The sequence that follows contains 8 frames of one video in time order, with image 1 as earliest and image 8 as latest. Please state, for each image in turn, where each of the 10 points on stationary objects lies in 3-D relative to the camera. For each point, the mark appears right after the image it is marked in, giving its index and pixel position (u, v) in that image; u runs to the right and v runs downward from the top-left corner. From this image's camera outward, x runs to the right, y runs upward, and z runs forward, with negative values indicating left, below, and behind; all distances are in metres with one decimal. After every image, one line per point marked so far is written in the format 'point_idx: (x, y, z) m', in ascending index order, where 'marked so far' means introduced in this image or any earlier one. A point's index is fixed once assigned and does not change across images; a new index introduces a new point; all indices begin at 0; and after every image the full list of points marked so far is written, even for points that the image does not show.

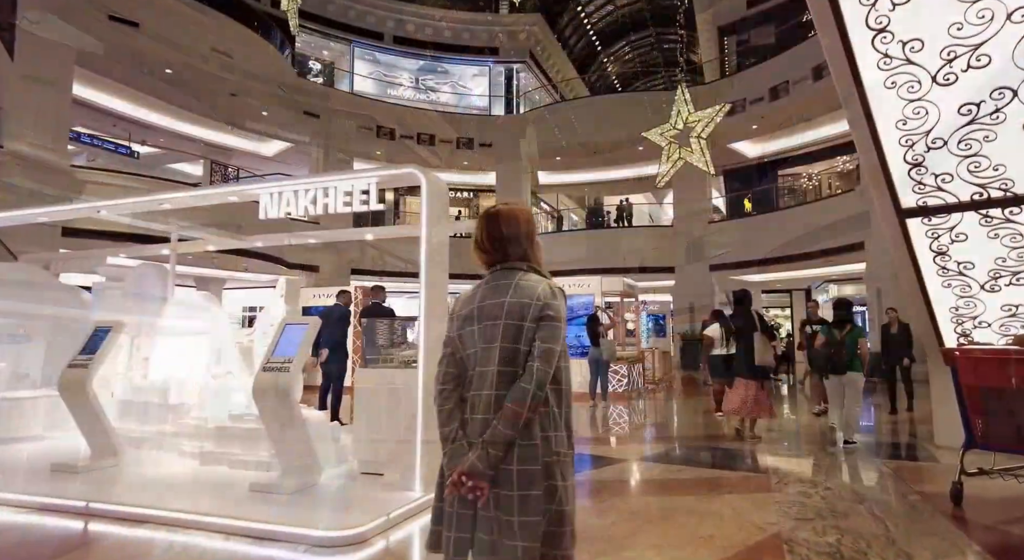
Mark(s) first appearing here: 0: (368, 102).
0: (-4.3, +5.4, +16.6) m
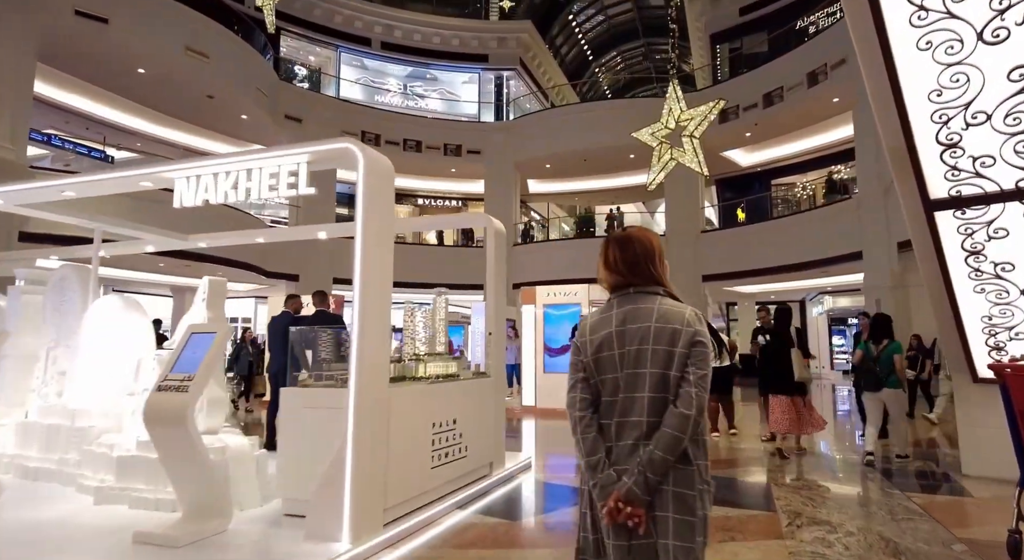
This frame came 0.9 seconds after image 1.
0: (-4.7, +5.1, +16.2) m
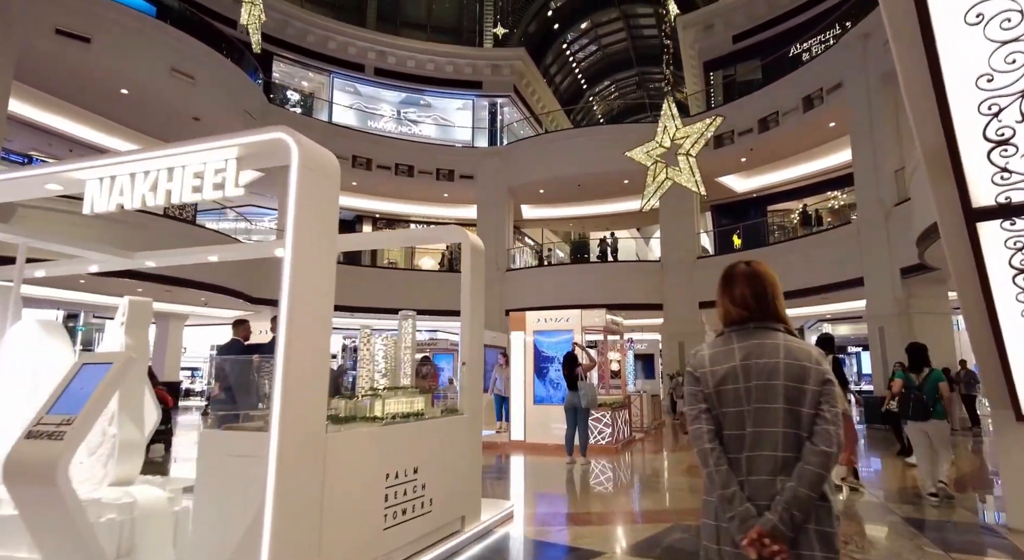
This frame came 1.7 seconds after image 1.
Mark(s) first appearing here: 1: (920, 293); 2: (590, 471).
0: (-4.9, +4.4, +16.0) m
1: (+7.8, -0.3, +10.4) m
2: (+0.9, -2.2, +6.2) m
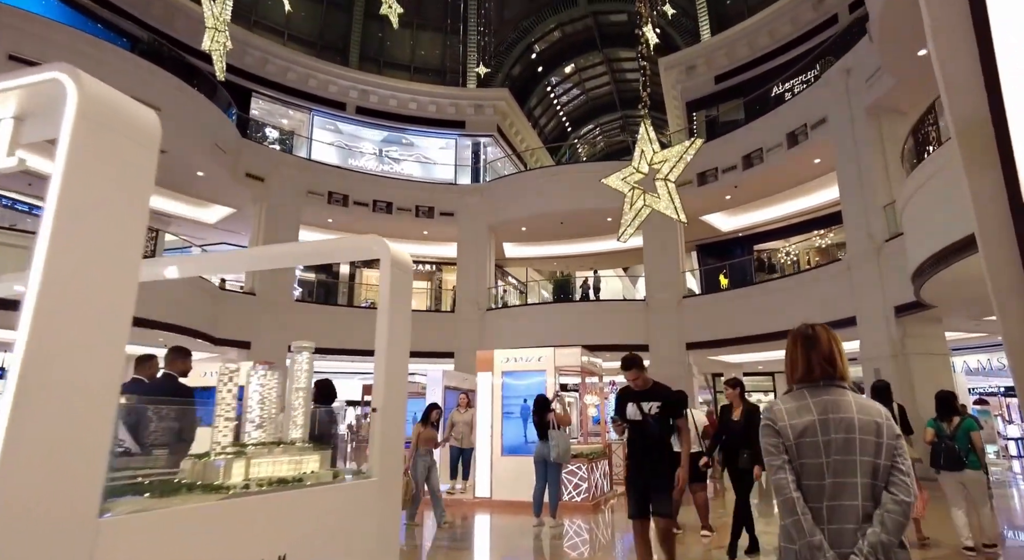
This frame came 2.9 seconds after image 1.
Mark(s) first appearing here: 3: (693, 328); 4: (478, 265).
0: (-5.4, +3.2, +15.6) m
1: (+7.3, -1.0, +9.9) m
2: (+0.5, -2.5, +5.5) m
3: (+4.5, -1.2, +13.8) m
4: (-1.0, +0.4, +16.1) m
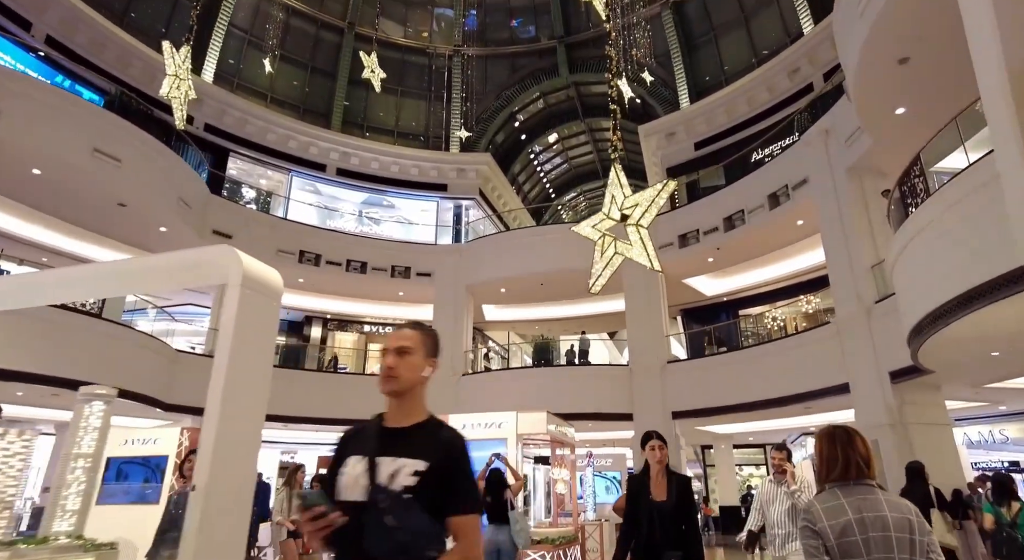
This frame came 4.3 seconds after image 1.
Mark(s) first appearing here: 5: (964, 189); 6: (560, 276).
0: (-6.0, +1.5, +15.2) m
1: (+6.8, -2.0, +9.2) m
2: (+0.1, -3.0, +4.5) m
3: (+4.0, -2.8, +13.0) m
4: (-1.6, -1.4, +15.4) m
5: (+4.9, +1.0, +5.9) m
6: (+1.3, +0.1, +15.2) m
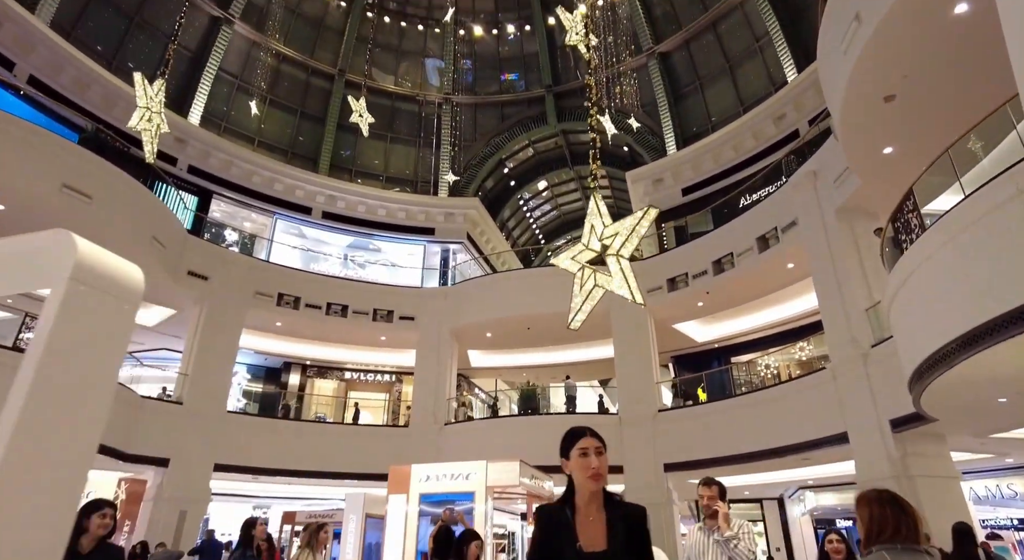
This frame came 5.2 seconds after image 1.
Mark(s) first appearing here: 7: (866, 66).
0: (-6.4, +0.3, +14.8) m
1: (+6.5, -2.7, +8.7) m
2: (-0.2, -3.2, +3.9) m
3: (+3.6, -3.8, +12.4) m
4: (-2.0, -2.6, +14.8) m
5: (+4.7, +0.6, +5.6) m
6: (+0.9, -1.1, +14.8) m
7: (+4.4, +2.6, +6.7) m
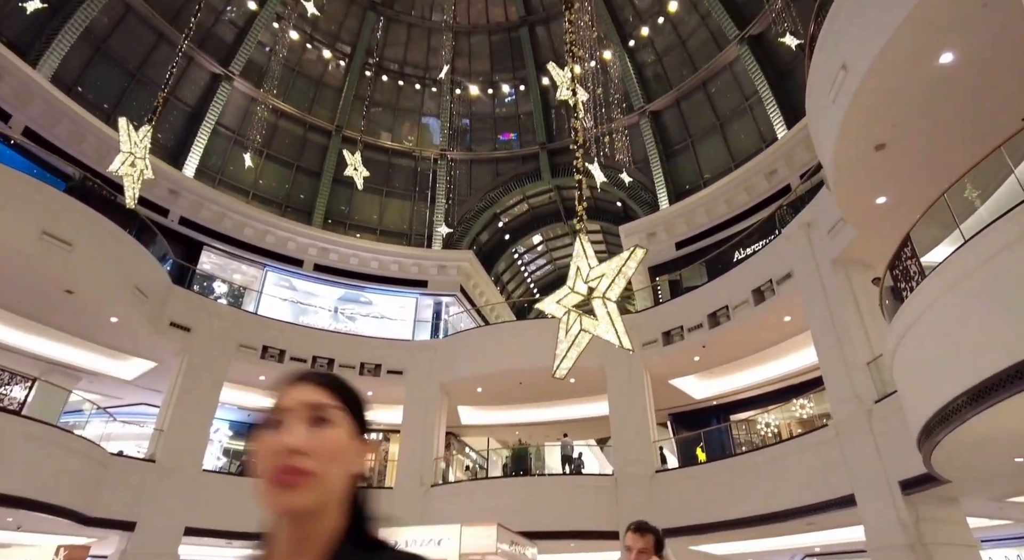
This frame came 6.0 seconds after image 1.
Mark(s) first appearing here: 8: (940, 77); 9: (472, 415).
0: (-6.6, -1.1, +14.5) m
1: (+6.3, -3.5, +8.2) m
2: (-0.3, -3.5, +3.2) m
3: (+3.4, -4.9, +11.7) m
4: (-2.3, -4.0, +14.2) m
5: (+4.5, +0.1, +5.4) m
6: (+0.7, -2.5, +14.3) m
7: (+4.2, +2.0, +6.7) m
8: (+4.9, +2.3, +6.2) m
9: (-1.2, -4.2, +16.8) m
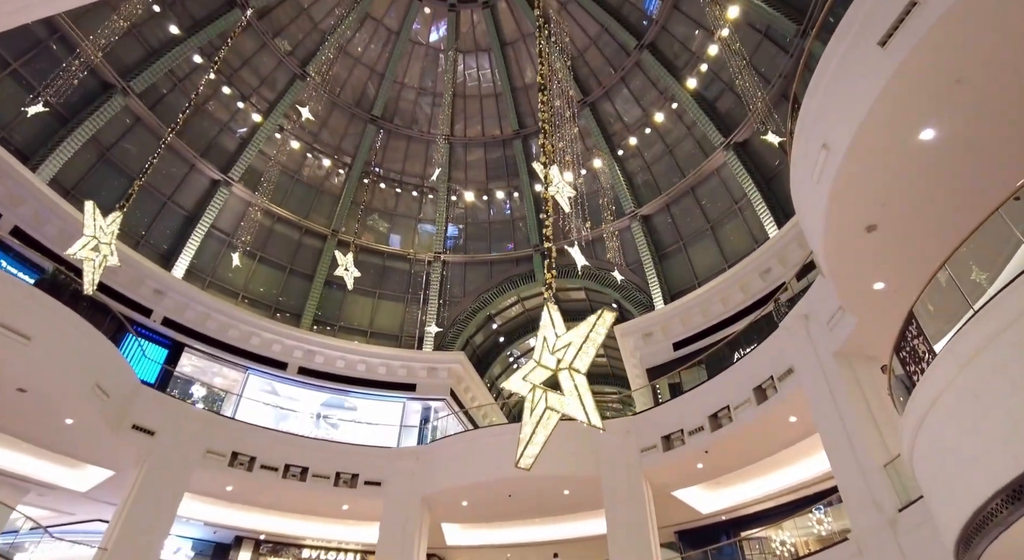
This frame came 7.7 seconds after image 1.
0: (-6.9, -3.6, +13.6) m
1: (+6.0, -4.7, +6.8) m
2: (-0.7, -3.7, +2.1) m
3: (+3.1, -6.8, +10.0) m
4: (-2.5, -6.4, +12.7) m
5: (+4.1, -0.6, +4.9) m
6: (+0.4, -5.0, +13.1) m
7: (+3.8, +1.0, +6.5) m
8: (+4.5, +1.4, +6.1) m
9: (-1.5, -7.1, +15.2) m
